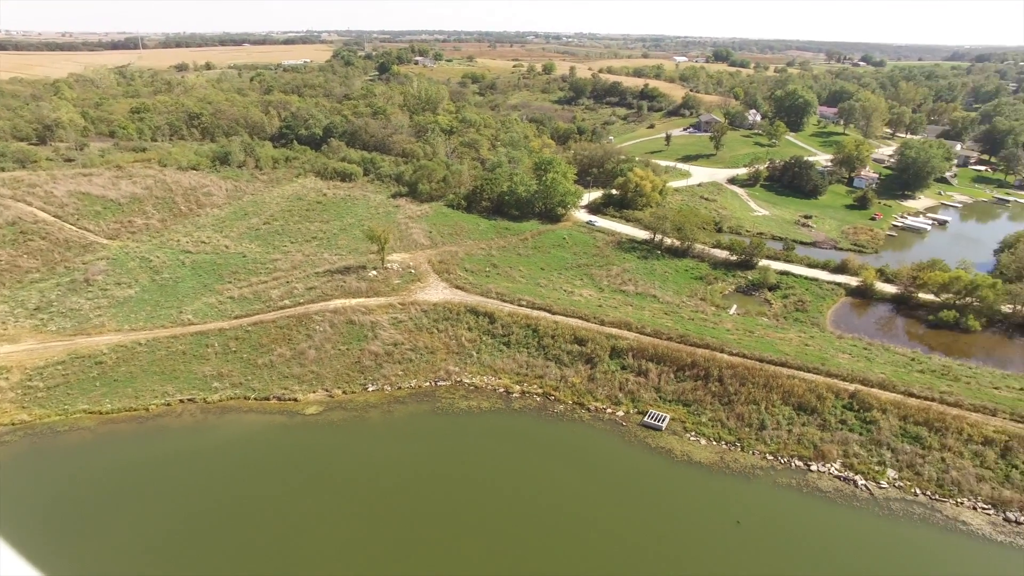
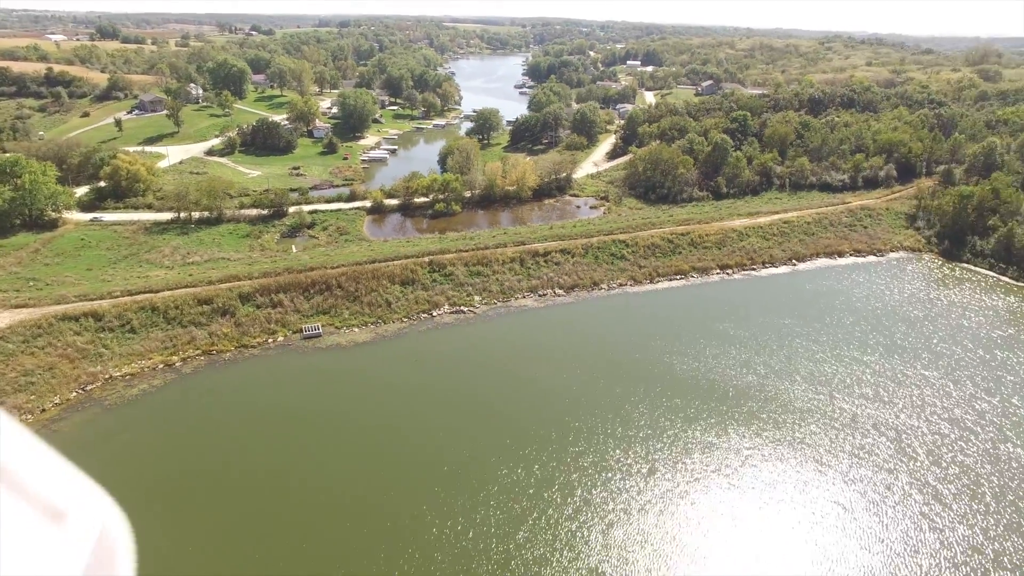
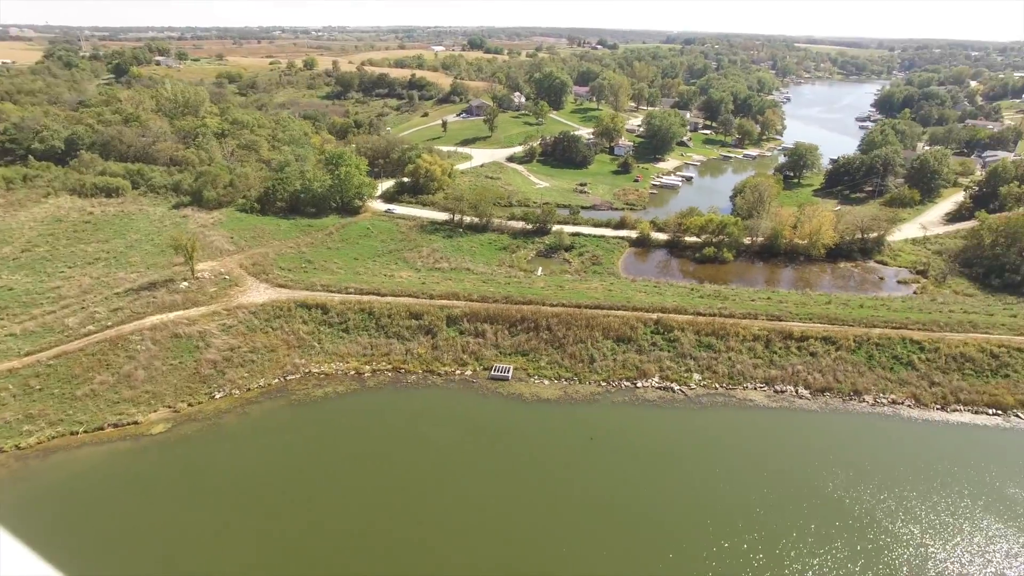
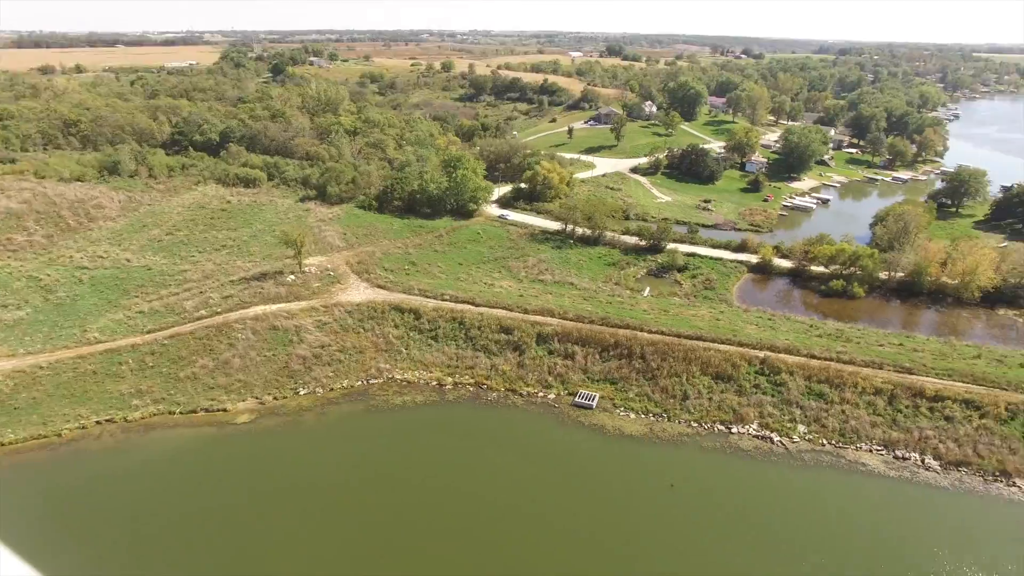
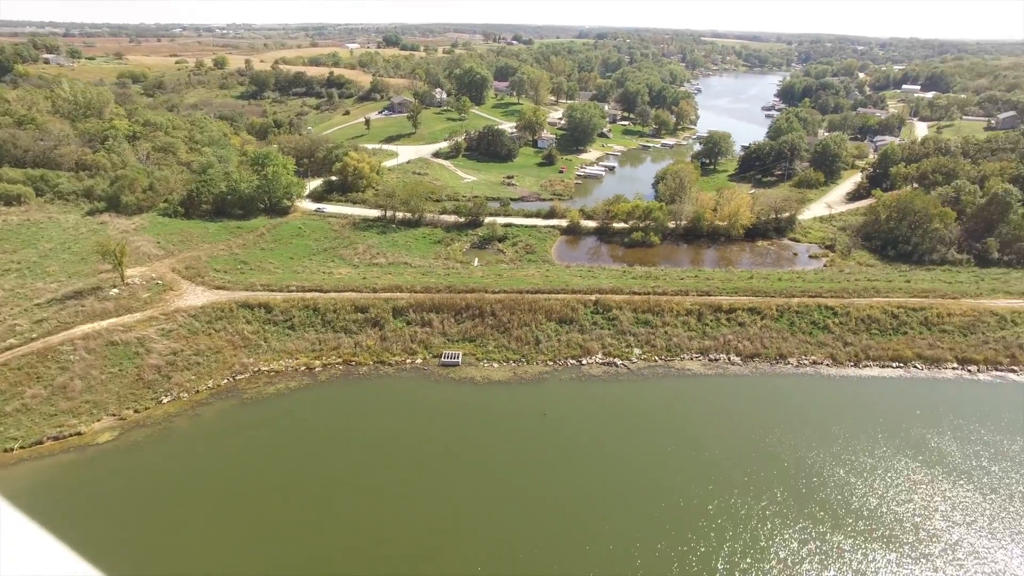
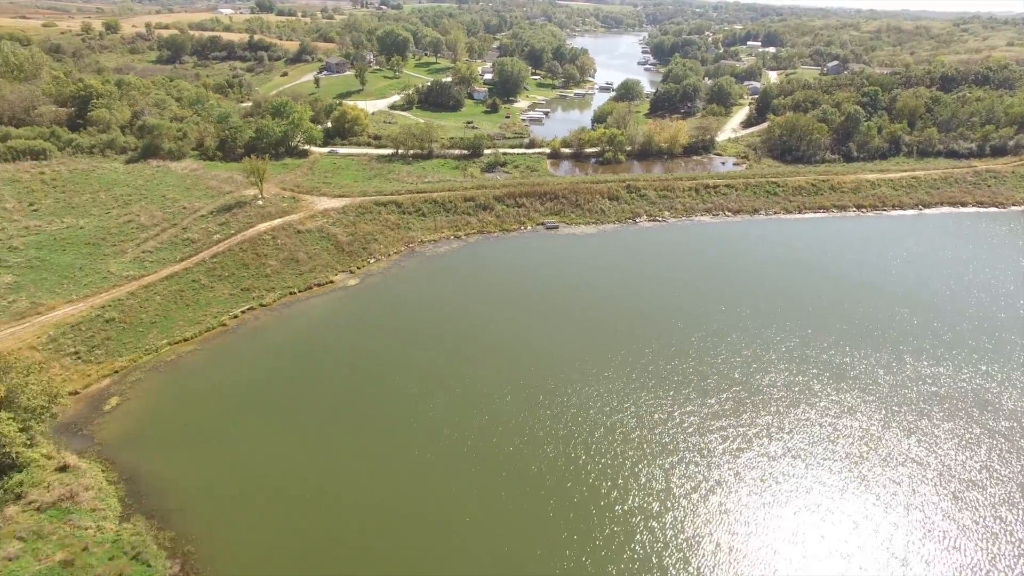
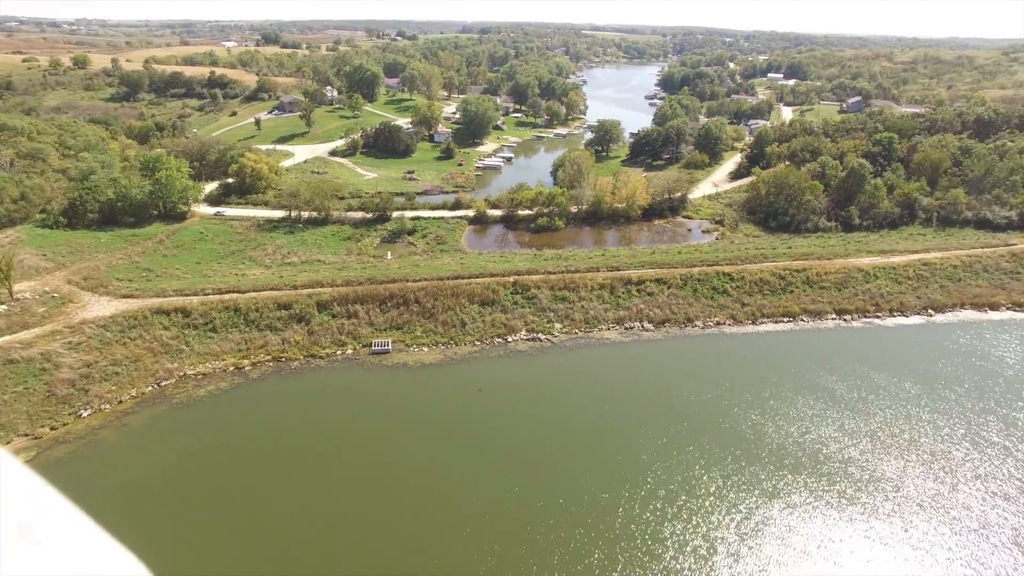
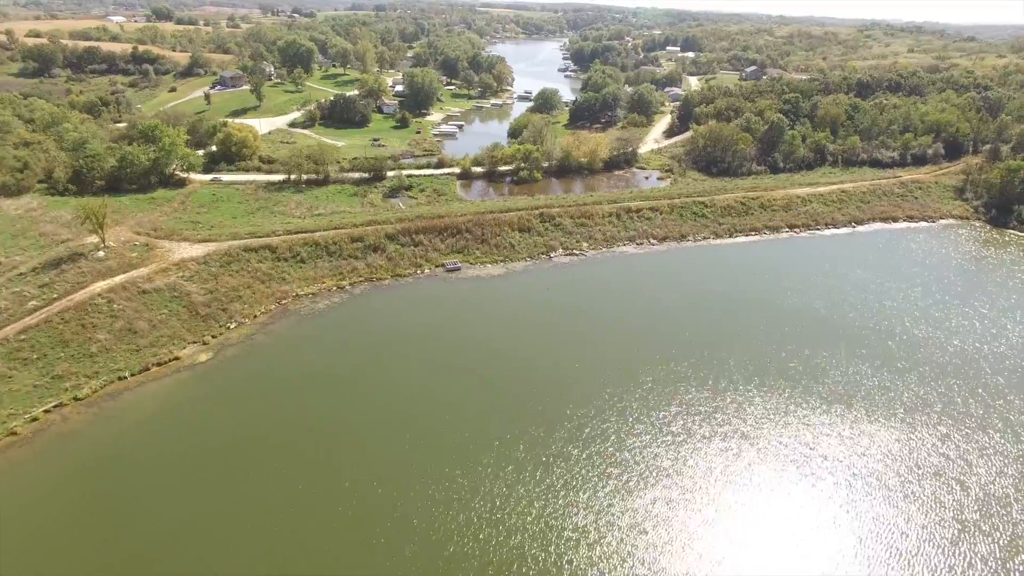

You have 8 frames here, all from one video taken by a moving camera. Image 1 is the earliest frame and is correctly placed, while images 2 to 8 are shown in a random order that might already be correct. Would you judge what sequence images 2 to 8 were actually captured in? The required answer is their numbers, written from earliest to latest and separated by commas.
4, 3, 5, 7, 2, 8, 6
